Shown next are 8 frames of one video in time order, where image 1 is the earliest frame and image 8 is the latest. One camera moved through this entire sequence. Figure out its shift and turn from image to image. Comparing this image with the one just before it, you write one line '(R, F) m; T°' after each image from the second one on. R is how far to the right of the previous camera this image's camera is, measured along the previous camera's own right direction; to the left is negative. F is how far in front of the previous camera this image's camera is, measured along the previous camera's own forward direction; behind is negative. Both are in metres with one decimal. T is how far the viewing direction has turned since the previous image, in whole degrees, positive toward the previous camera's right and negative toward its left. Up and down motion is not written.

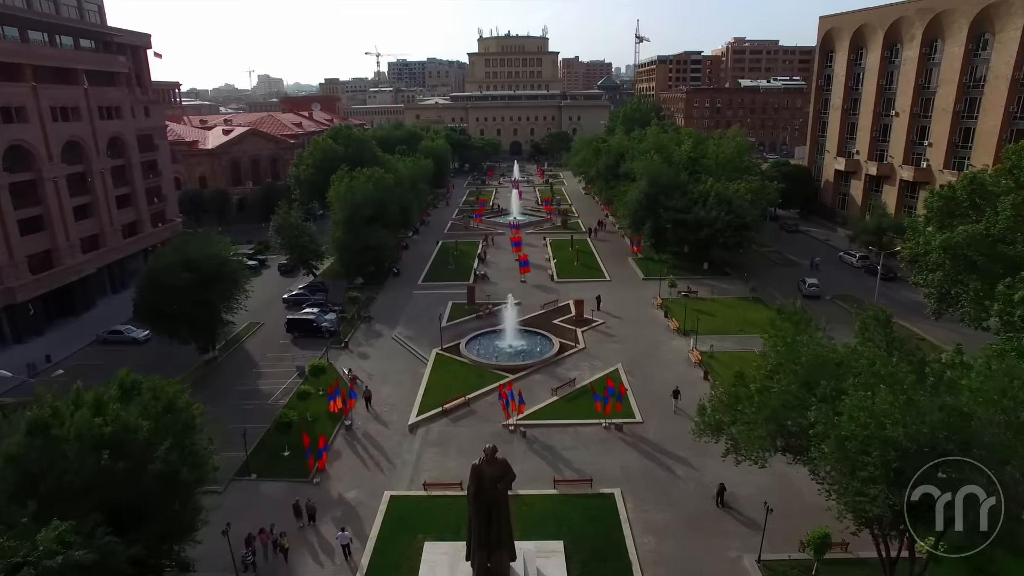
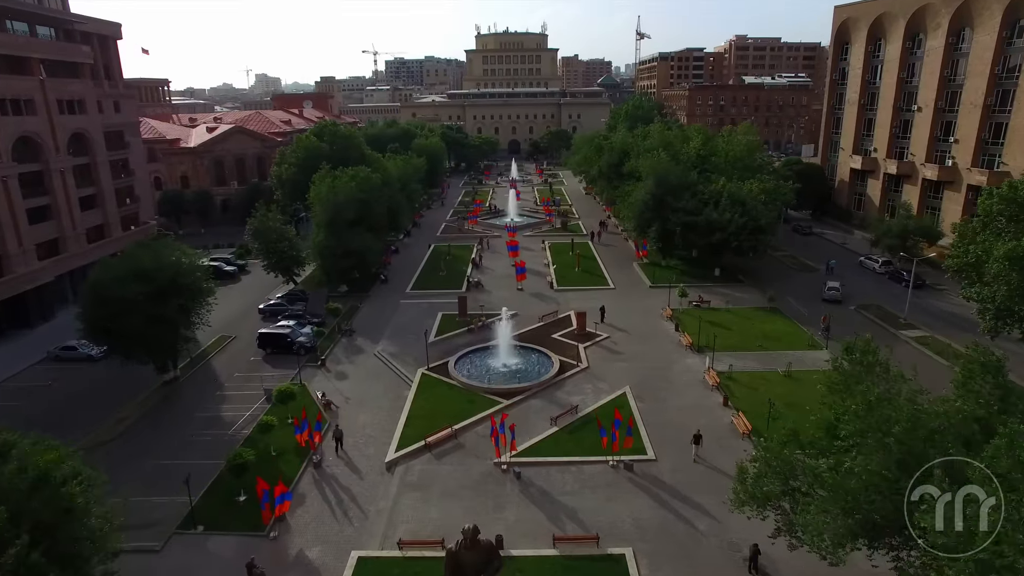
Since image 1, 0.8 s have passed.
(+0.2, +3.6) m; 0°
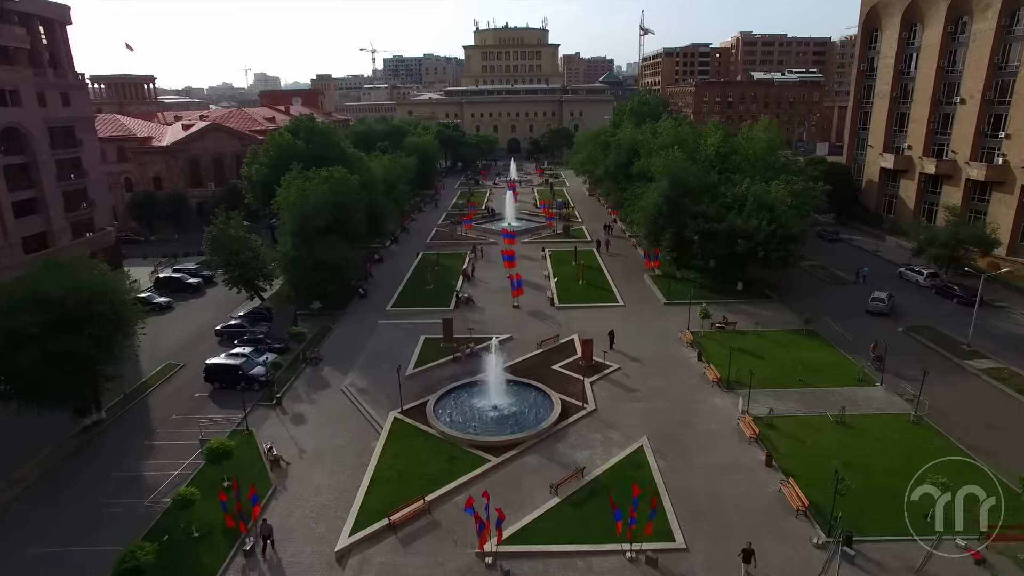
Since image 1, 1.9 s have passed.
(+0.4, +5.5) m; 0°
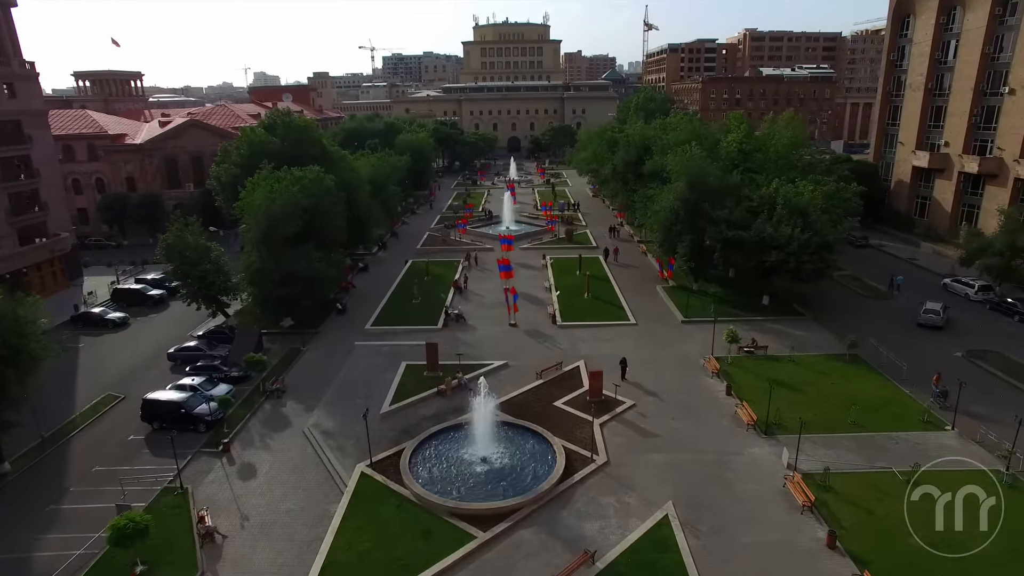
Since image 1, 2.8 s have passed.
(+0.3, +4.7) m; 0°
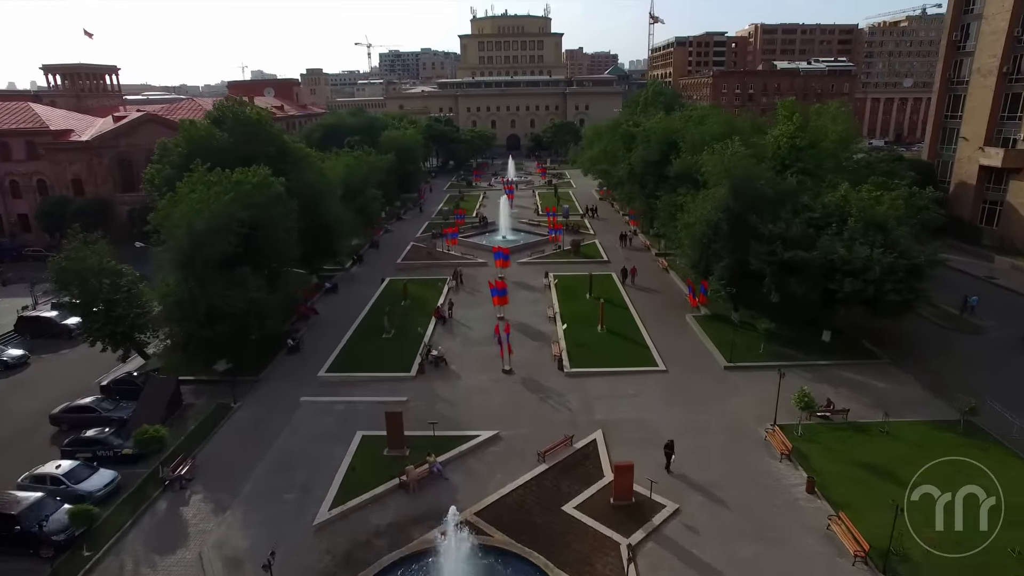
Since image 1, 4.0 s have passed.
(+0.3, +7.7) m; 0°
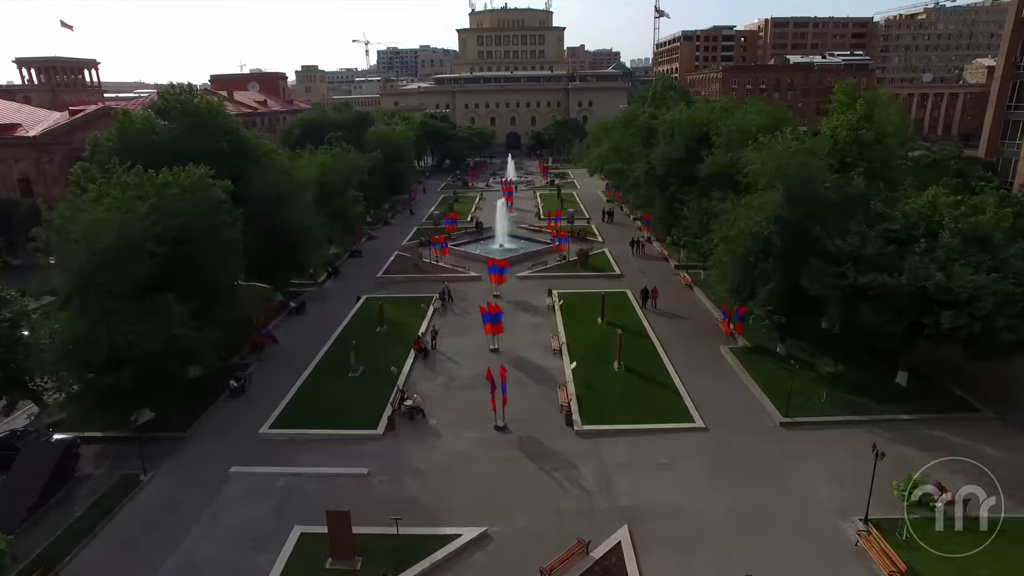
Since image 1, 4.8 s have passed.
(+0.2, +6.0) m; 0°
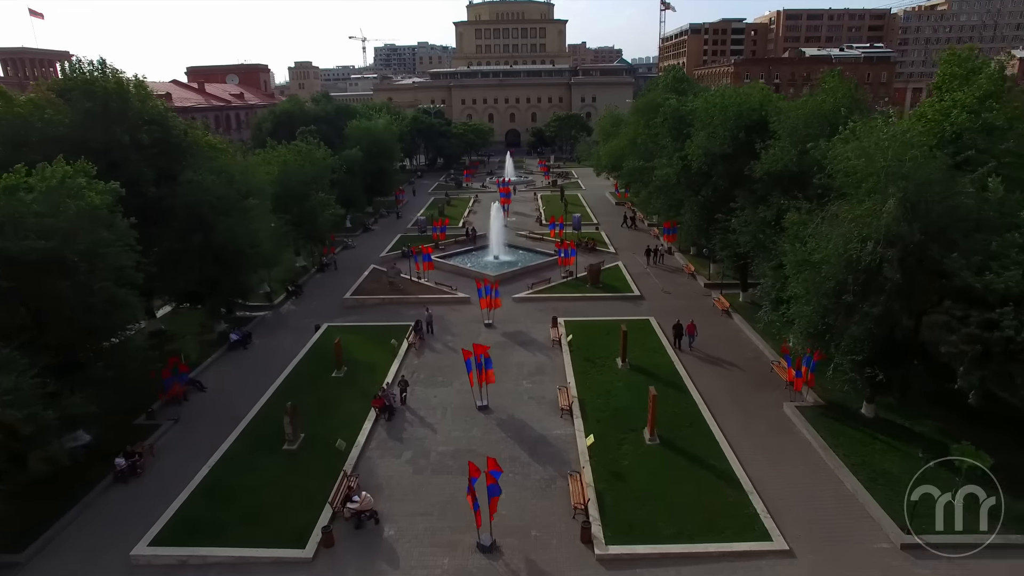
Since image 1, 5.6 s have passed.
(+0.2, +6.9) m; 0°
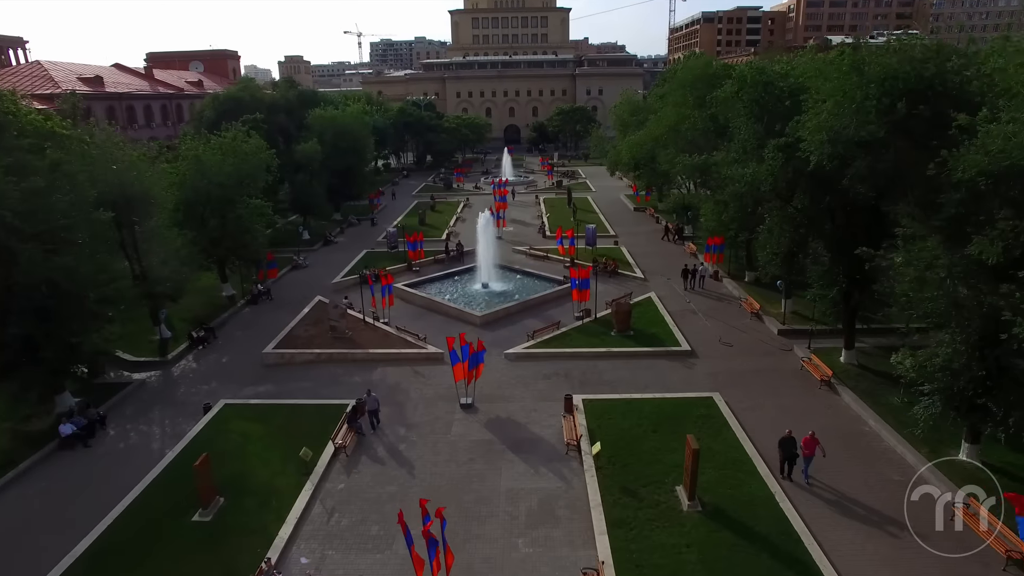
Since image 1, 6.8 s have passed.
(+0.3, +10.0) m; 0°
